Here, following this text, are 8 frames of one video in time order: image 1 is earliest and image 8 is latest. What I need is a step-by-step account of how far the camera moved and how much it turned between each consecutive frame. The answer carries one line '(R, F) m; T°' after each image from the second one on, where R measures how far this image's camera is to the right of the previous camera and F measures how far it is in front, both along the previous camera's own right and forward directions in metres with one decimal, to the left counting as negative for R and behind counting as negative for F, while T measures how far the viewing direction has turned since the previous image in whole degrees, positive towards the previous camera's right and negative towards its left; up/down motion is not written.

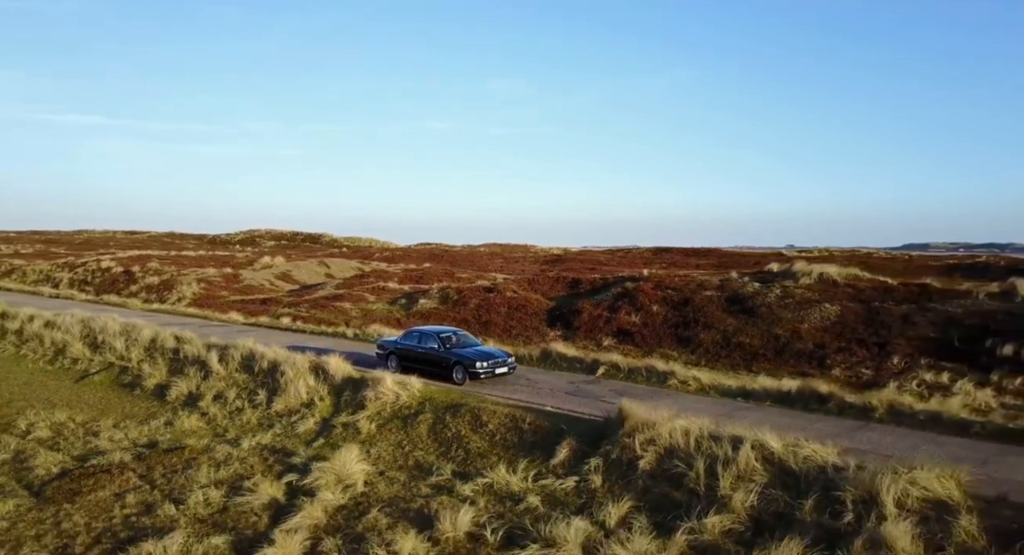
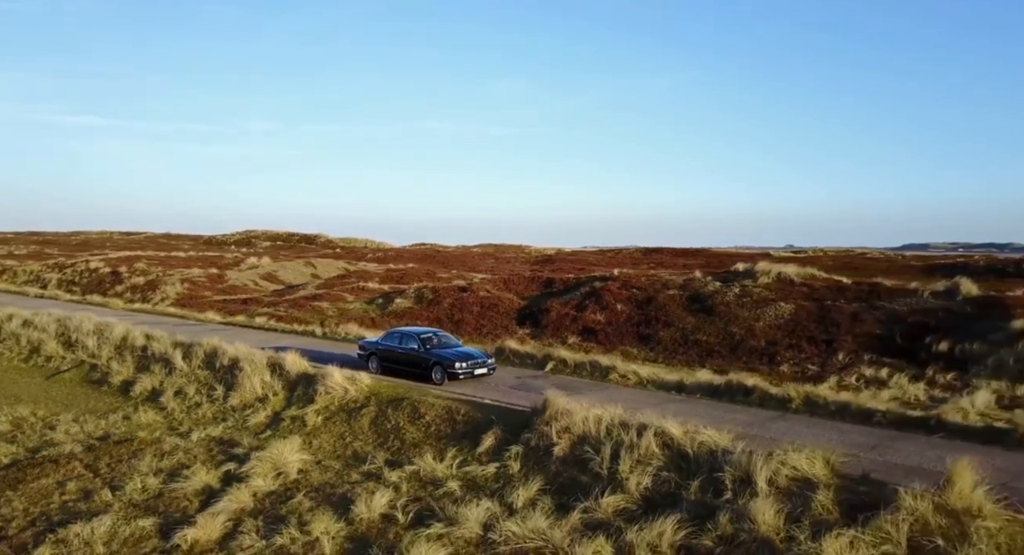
(+1.0, -0.6) m; +1°
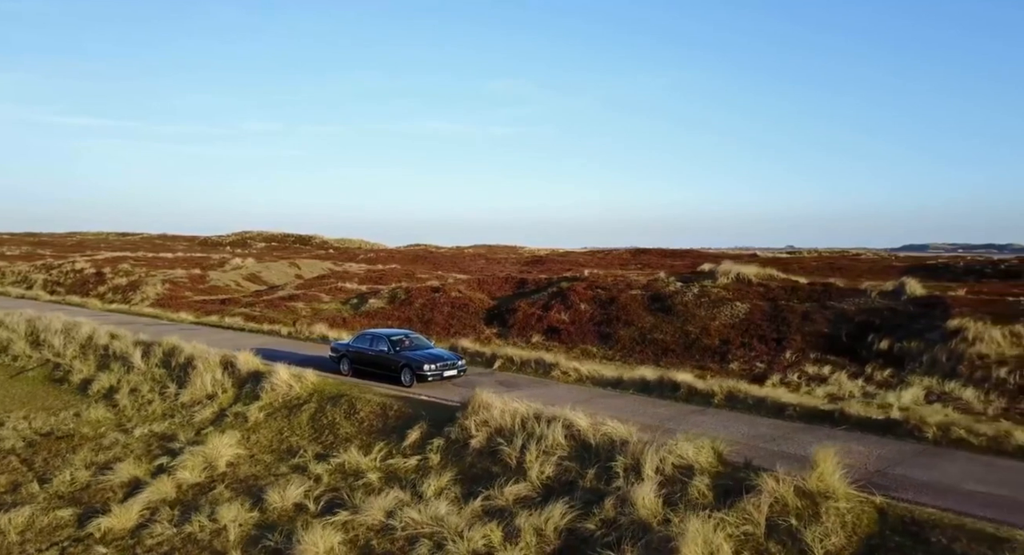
(+1.0, -0.4) m; +1°
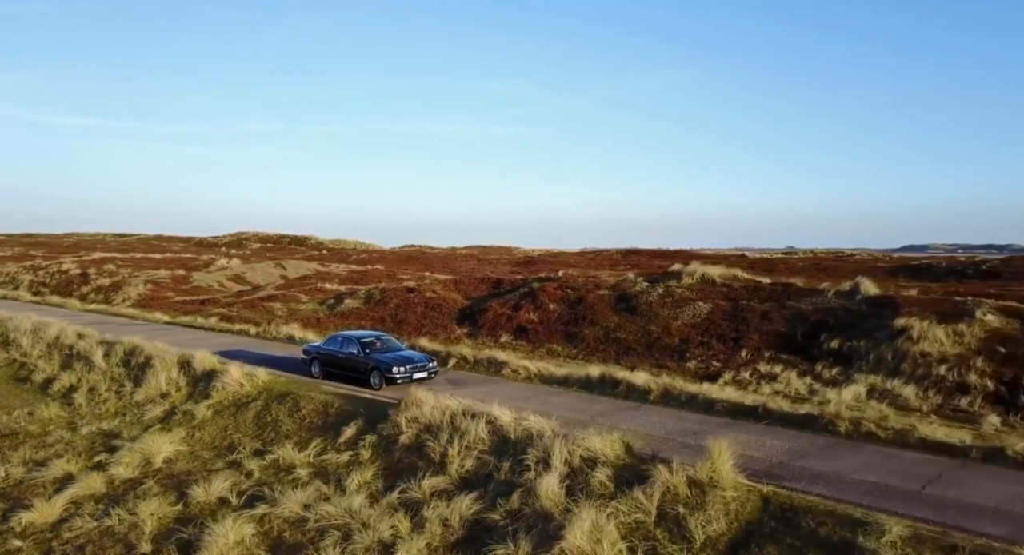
(+0.9, -0.3) m; +1°
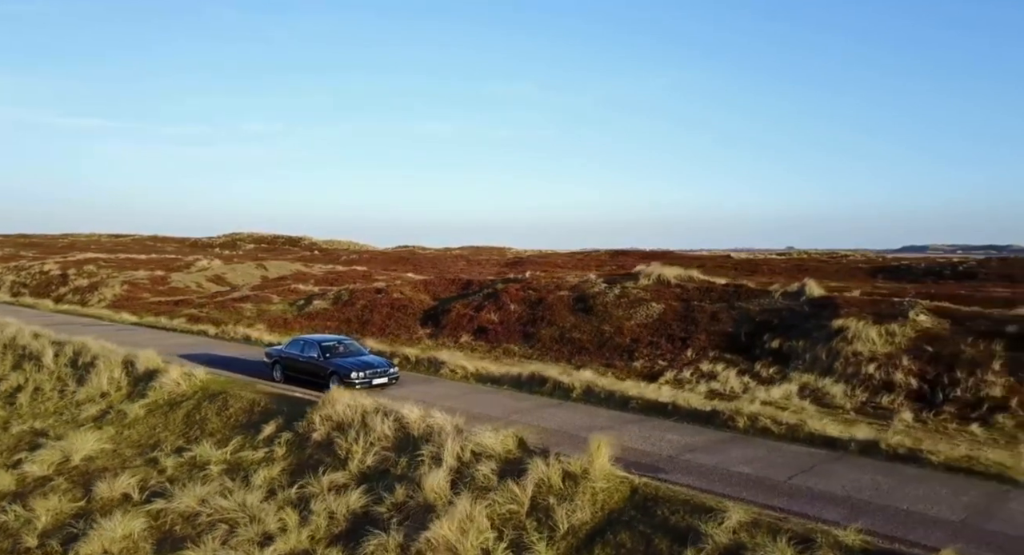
(+1.2, -0.3) m; +1°
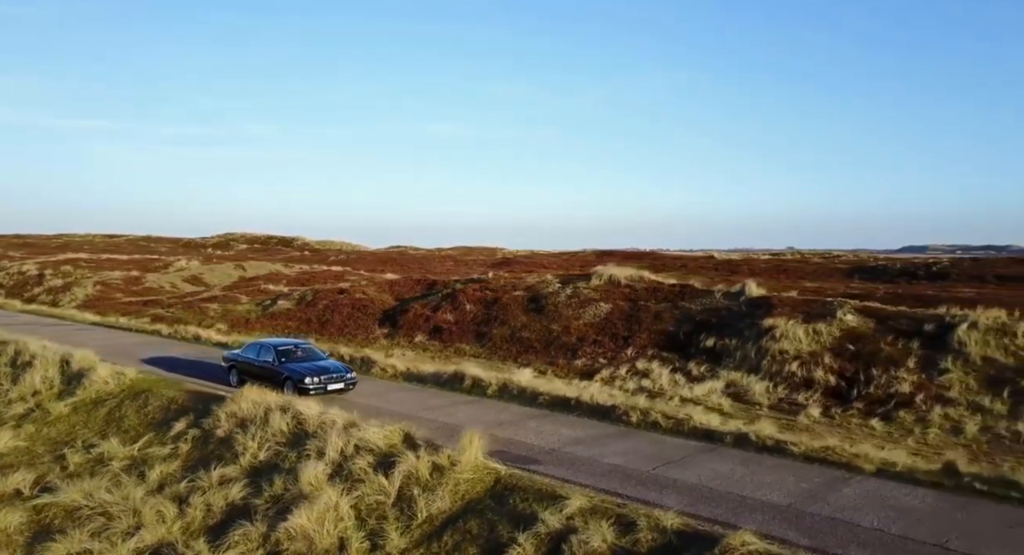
(+1.3, -0.3) m; +1°
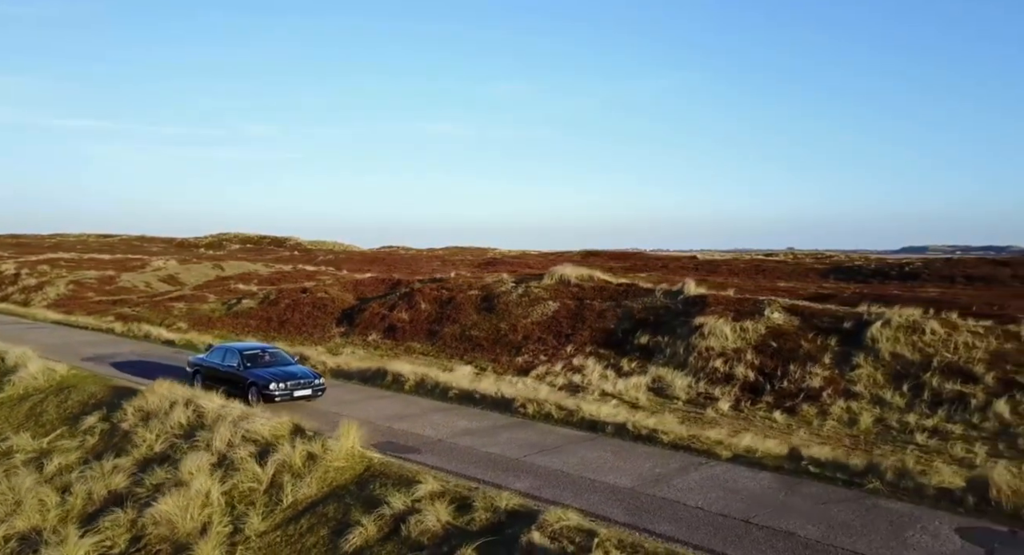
(+1.4, -0.4) m; +1°
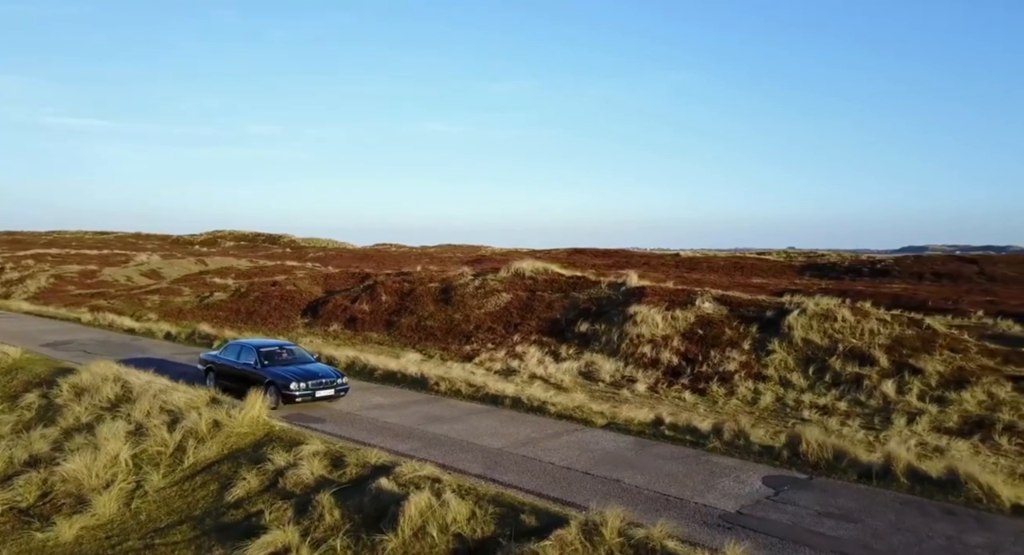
(+1.3, -0.9) m; +1°
